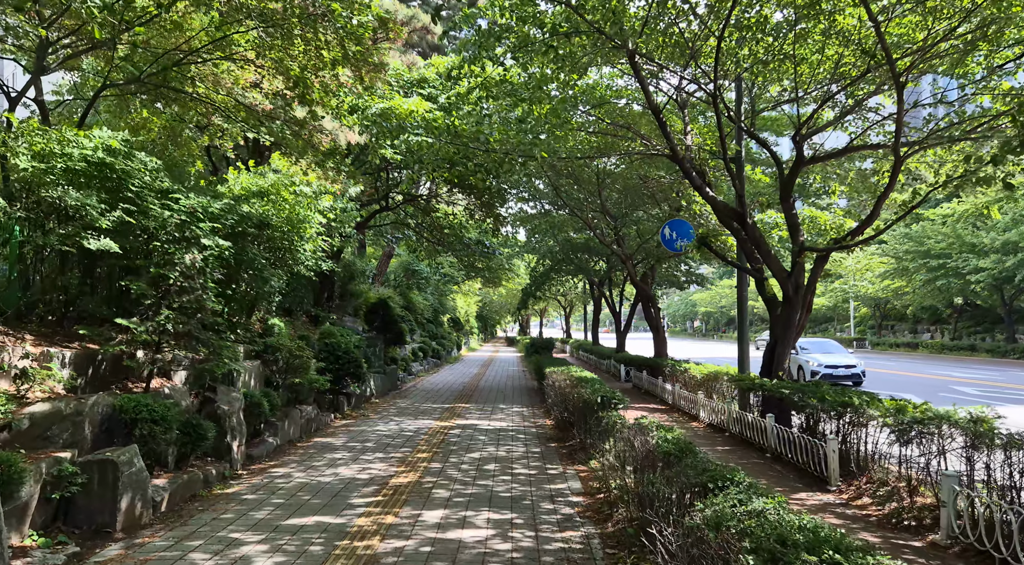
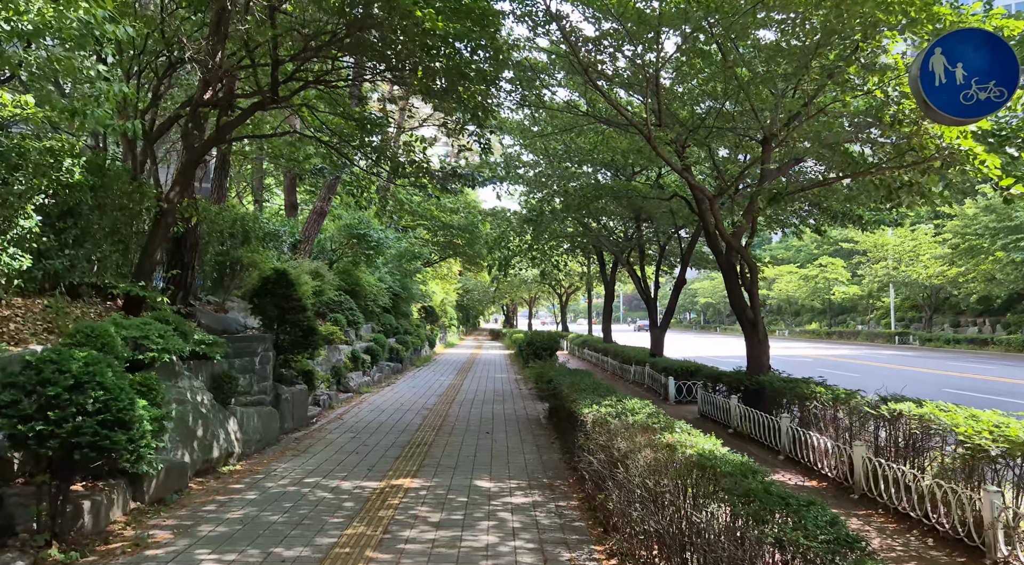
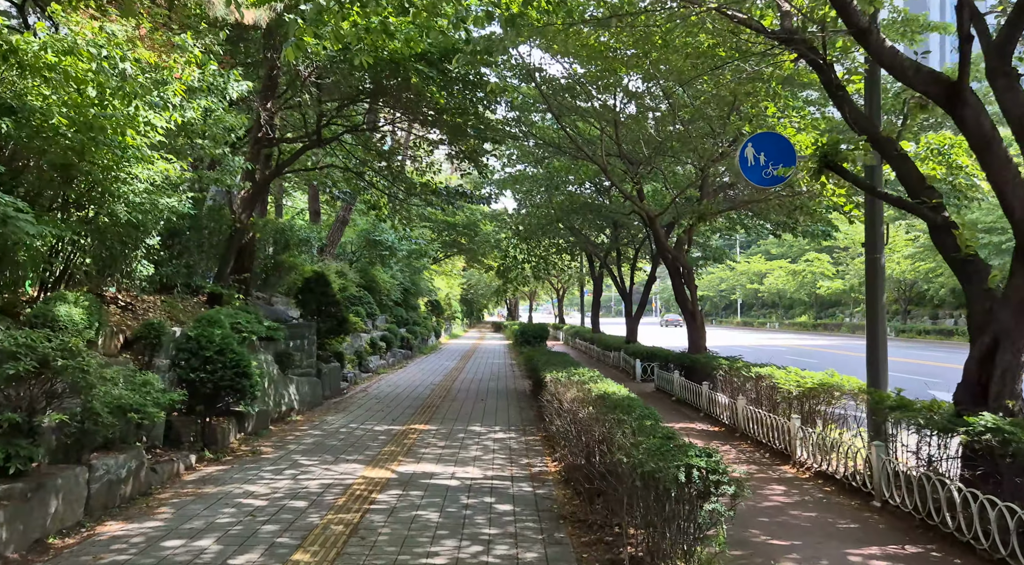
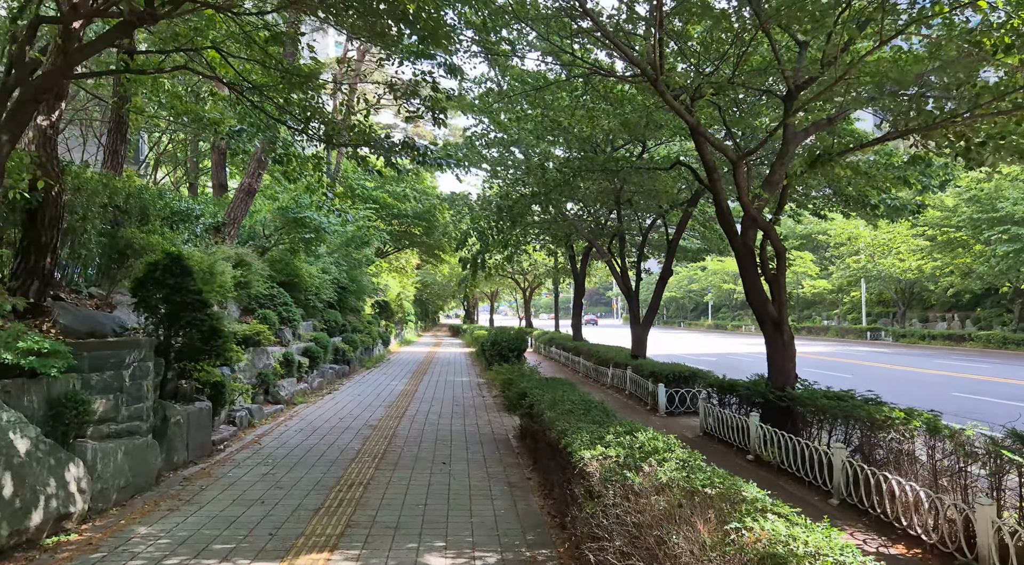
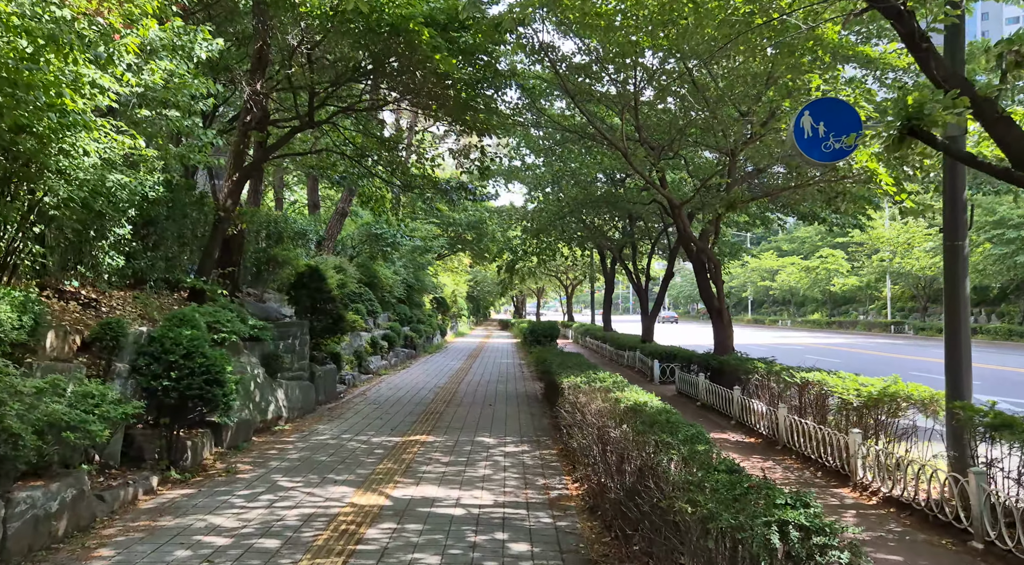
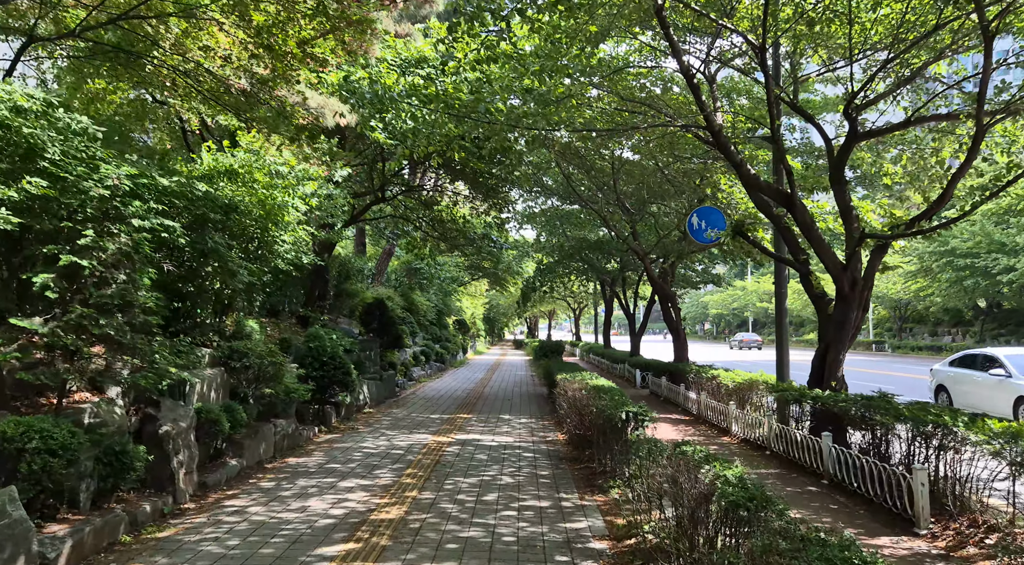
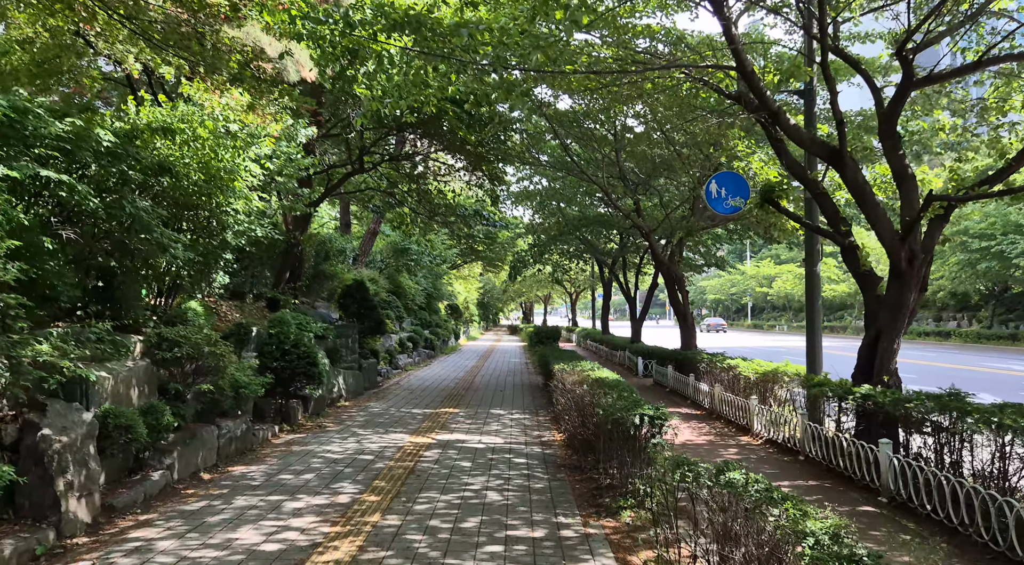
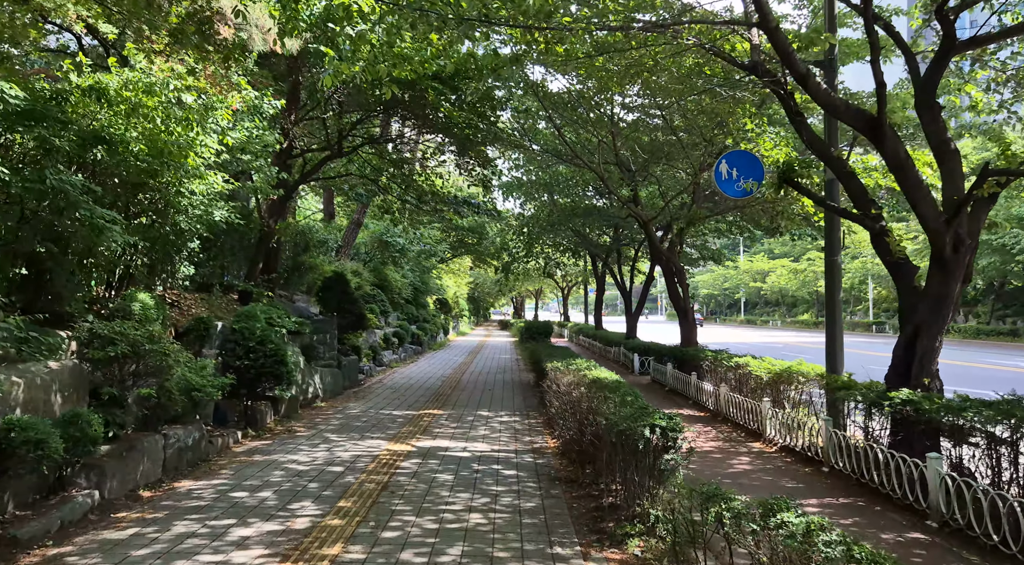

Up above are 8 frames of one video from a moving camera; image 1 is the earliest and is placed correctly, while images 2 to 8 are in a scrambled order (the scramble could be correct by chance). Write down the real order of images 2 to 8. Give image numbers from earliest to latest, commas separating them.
6, 7, 8, 3, 5, 2, 4
